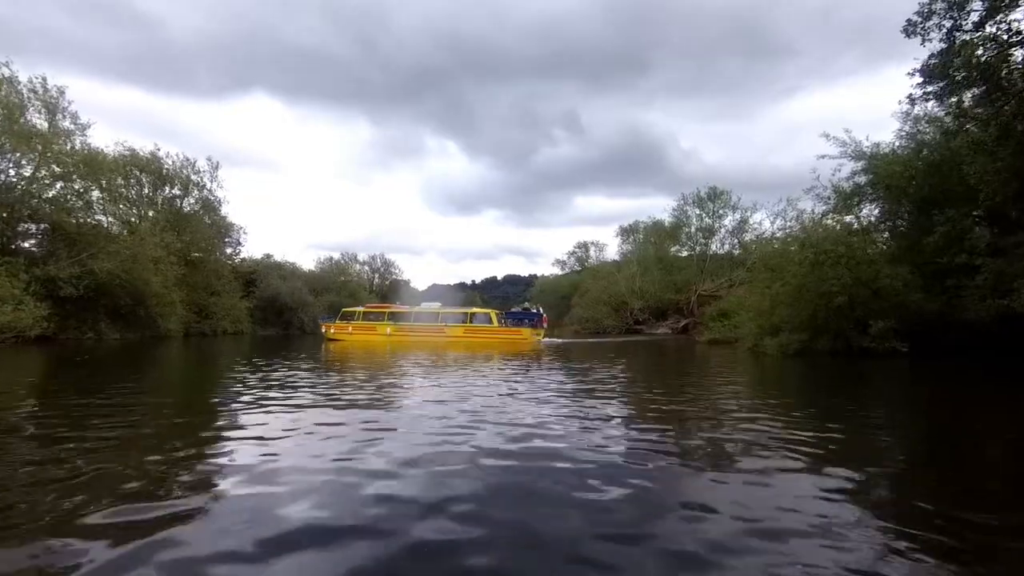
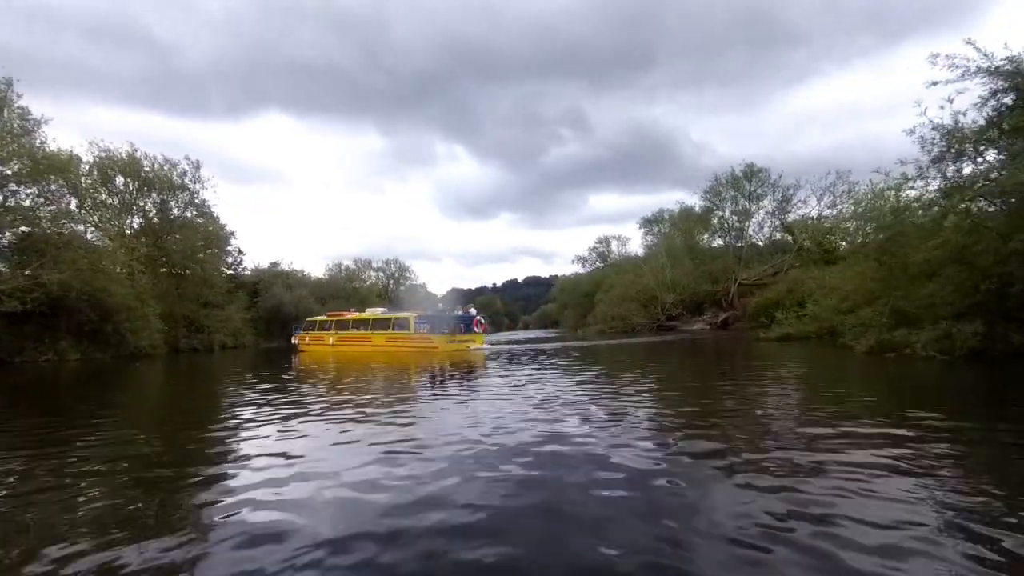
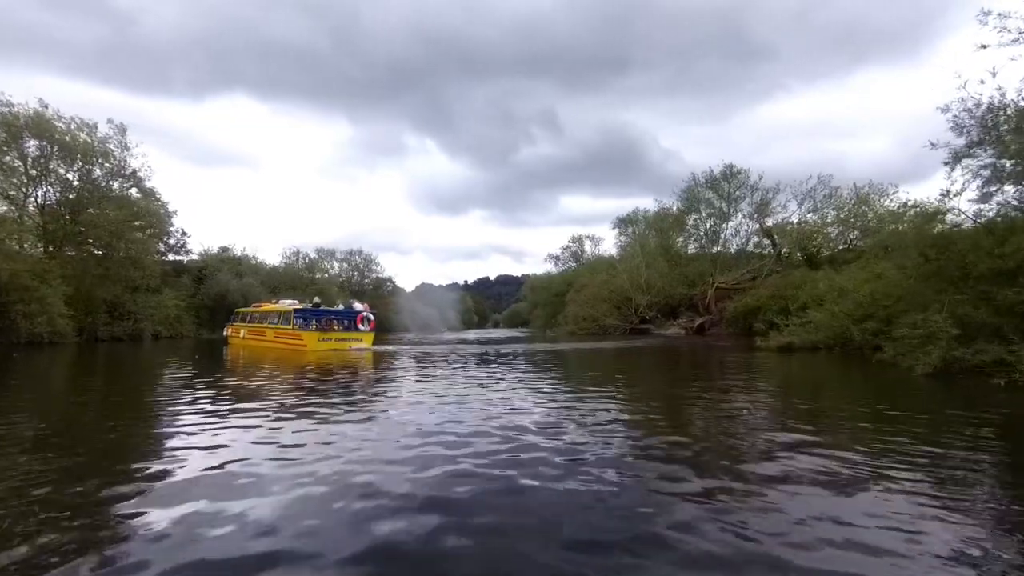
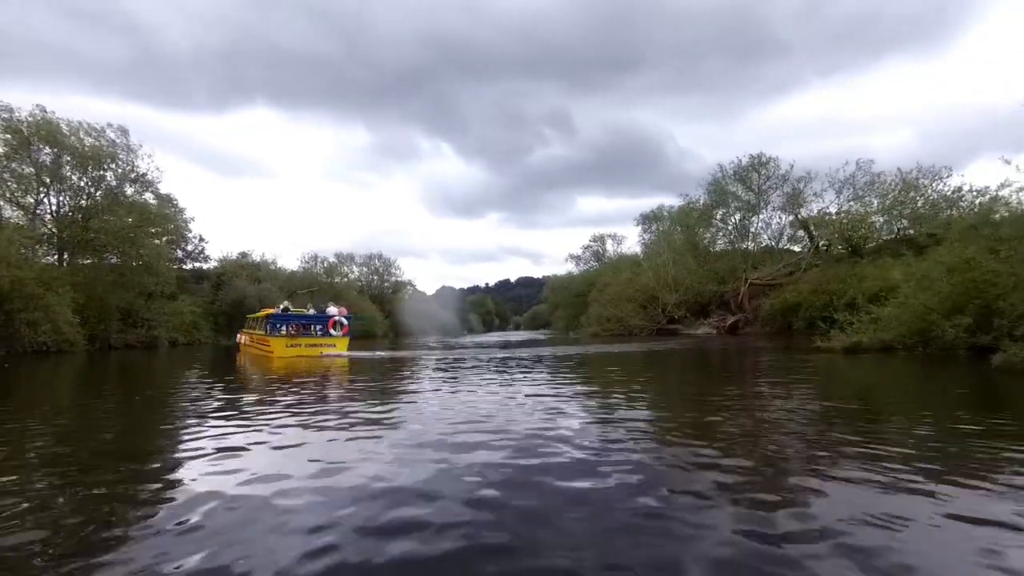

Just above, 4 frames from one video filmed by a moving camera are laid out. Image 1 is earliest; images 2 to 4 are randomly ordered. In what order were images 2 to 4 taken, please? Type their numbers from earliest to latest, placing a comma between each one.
2, 3, 4
